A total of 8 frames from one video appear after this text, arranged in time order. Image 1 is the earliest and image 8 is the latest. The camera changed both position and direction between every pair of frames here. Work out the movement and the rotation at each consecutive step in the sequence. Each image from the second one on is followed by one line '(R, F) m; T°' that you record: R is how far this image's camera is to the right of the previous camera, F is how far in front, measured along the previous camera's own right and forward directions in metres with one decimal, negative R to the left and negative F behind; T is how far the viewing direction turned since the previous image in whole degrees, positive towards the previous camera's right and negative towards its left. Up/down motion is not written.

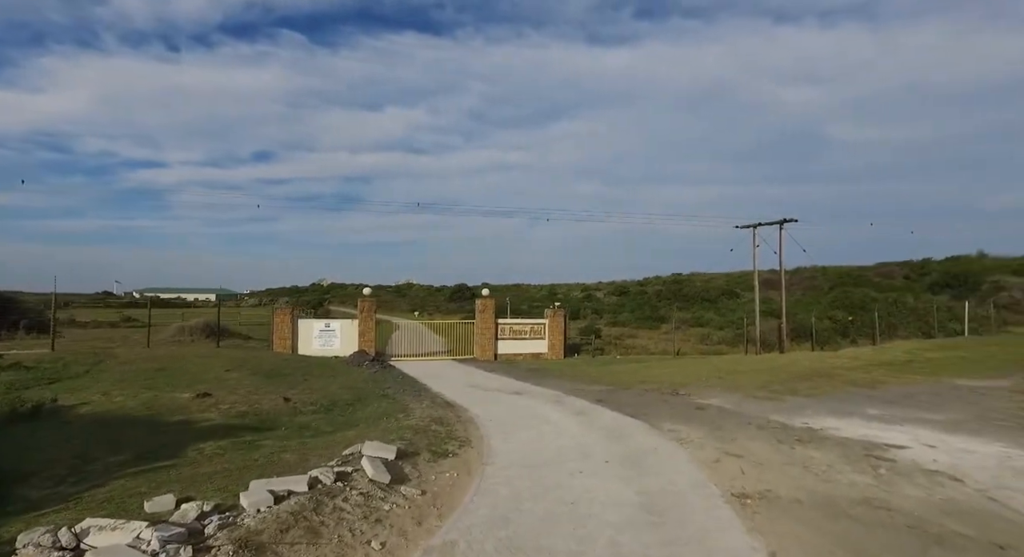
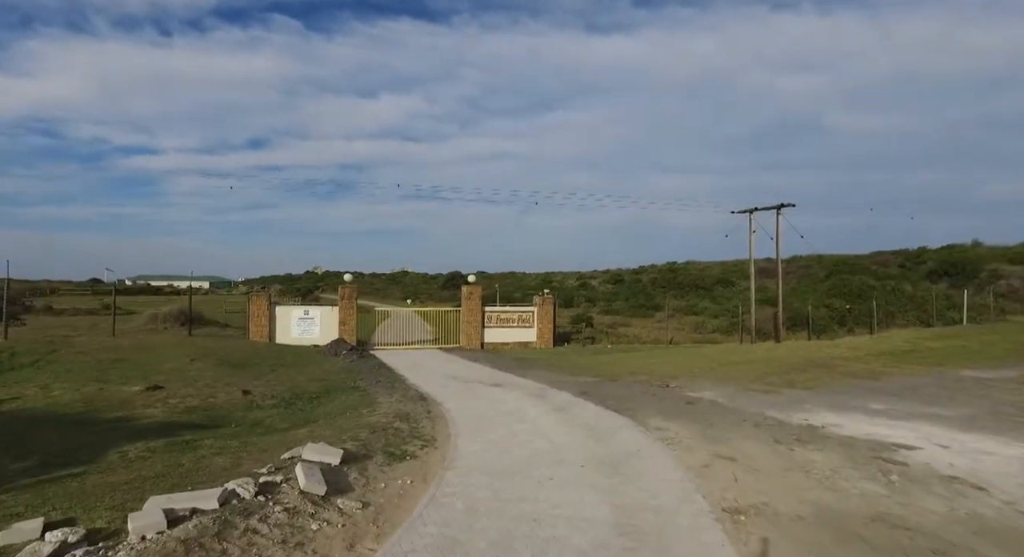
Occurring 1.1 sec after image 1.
(+0.4, +1.0) m; 0°
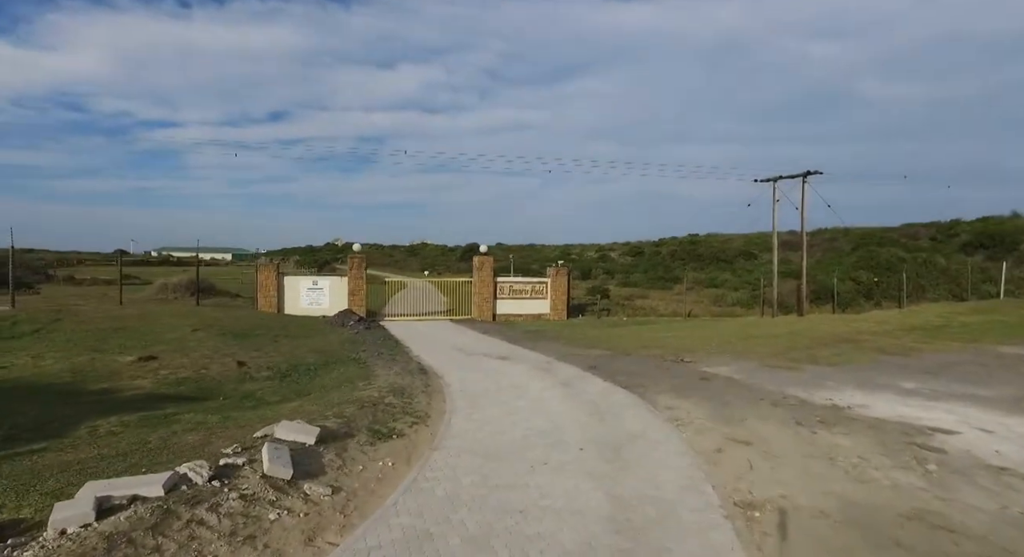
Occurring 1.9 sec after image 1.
(+0.3, +0.7) m; -2°
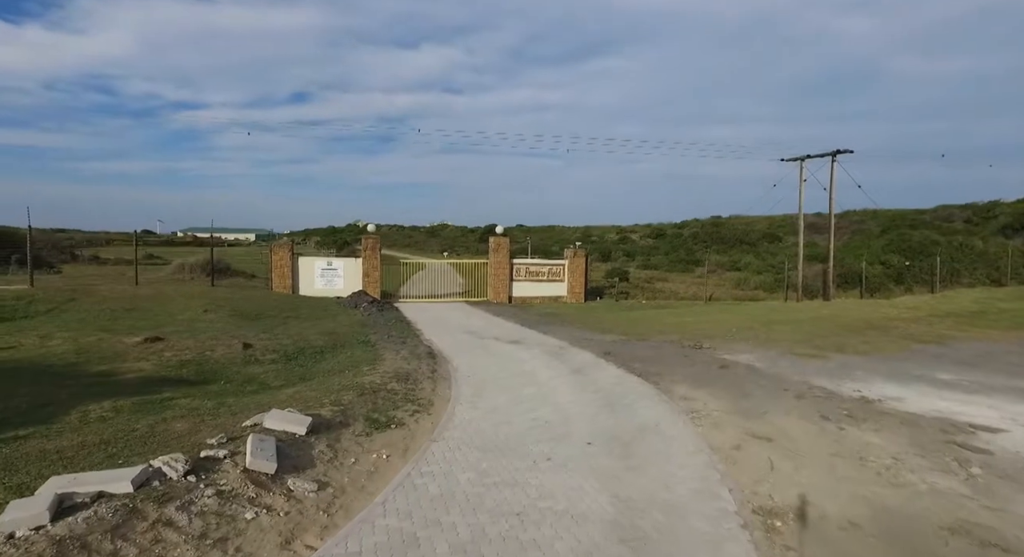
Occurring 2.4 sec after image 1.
(+0.2, +0.5) m; -2°
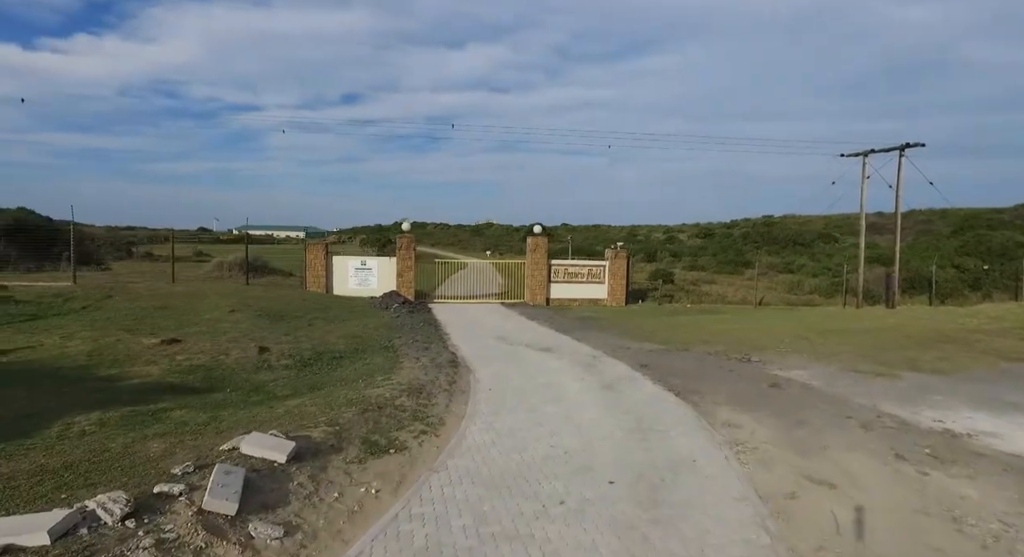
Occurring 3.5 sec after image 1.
(+0.3, +0.9) m; -4°
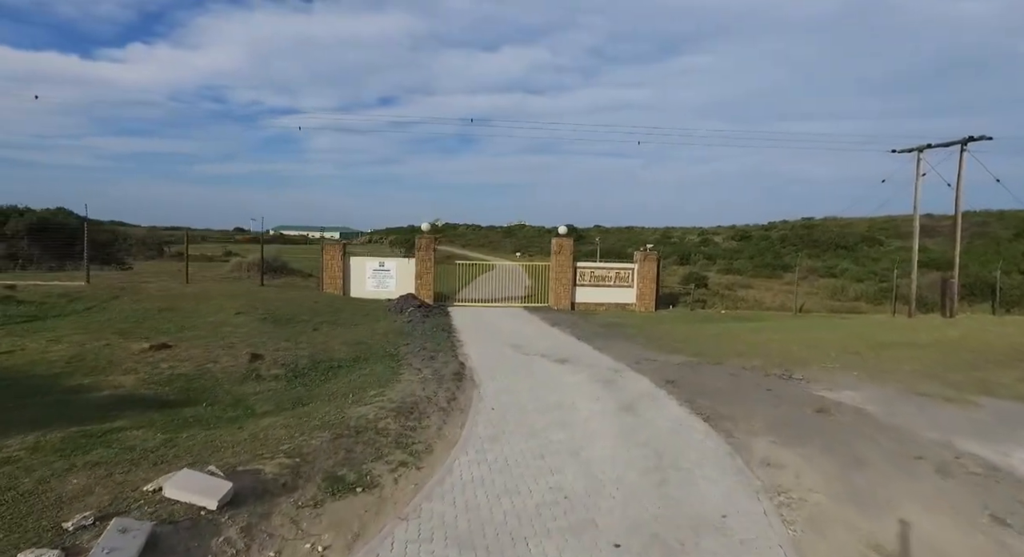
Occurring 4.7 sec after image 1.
(+0.4, +1.1) m; -3°
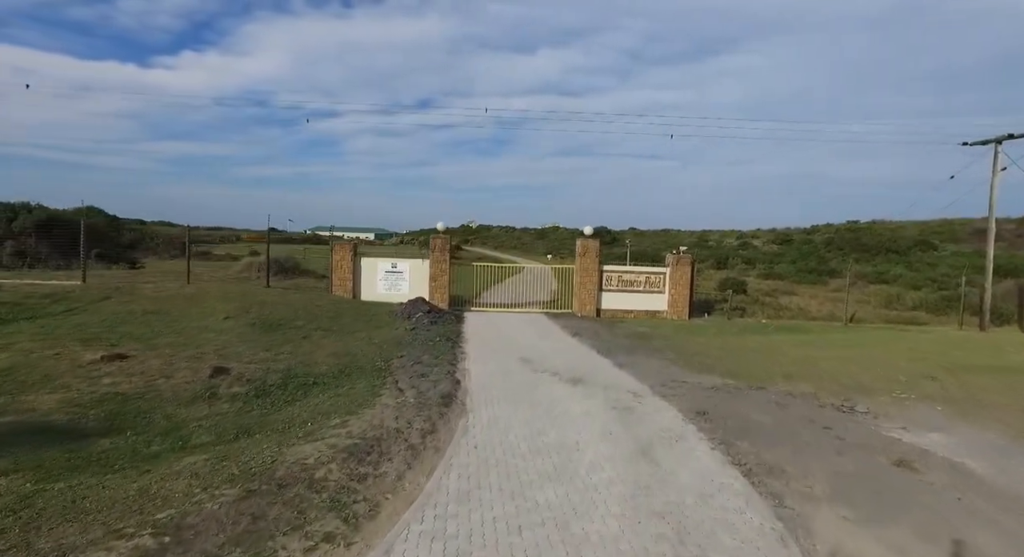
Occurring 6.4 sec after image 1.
(+0.5, +1.7) m; -3°
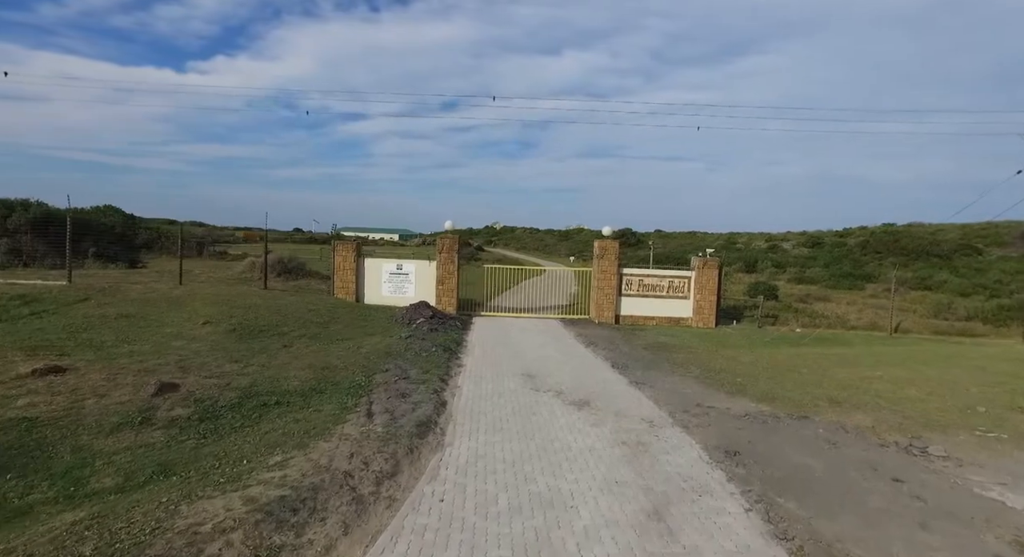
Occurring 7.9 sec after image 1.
(+0.4, +1.5) m; -2°
